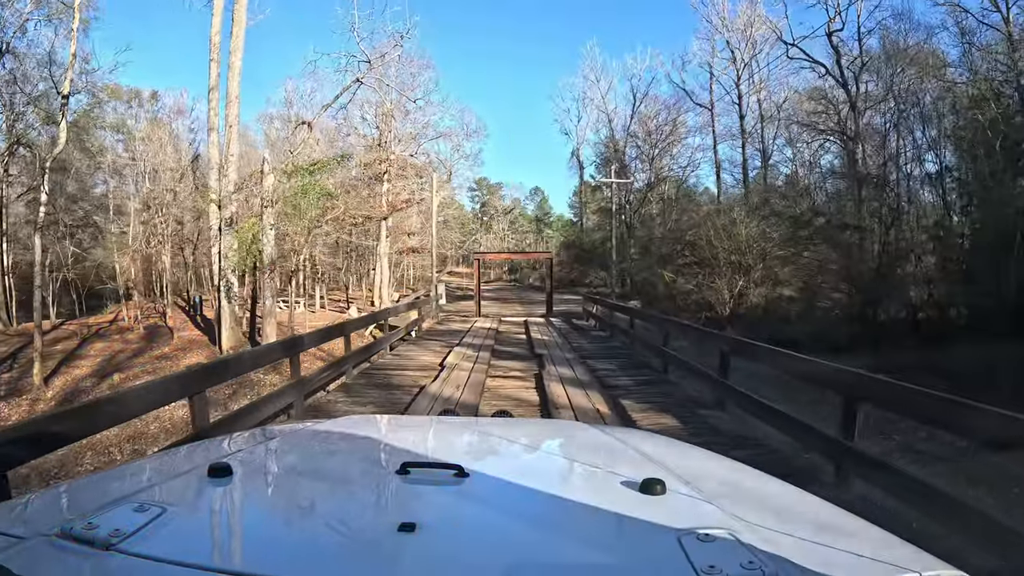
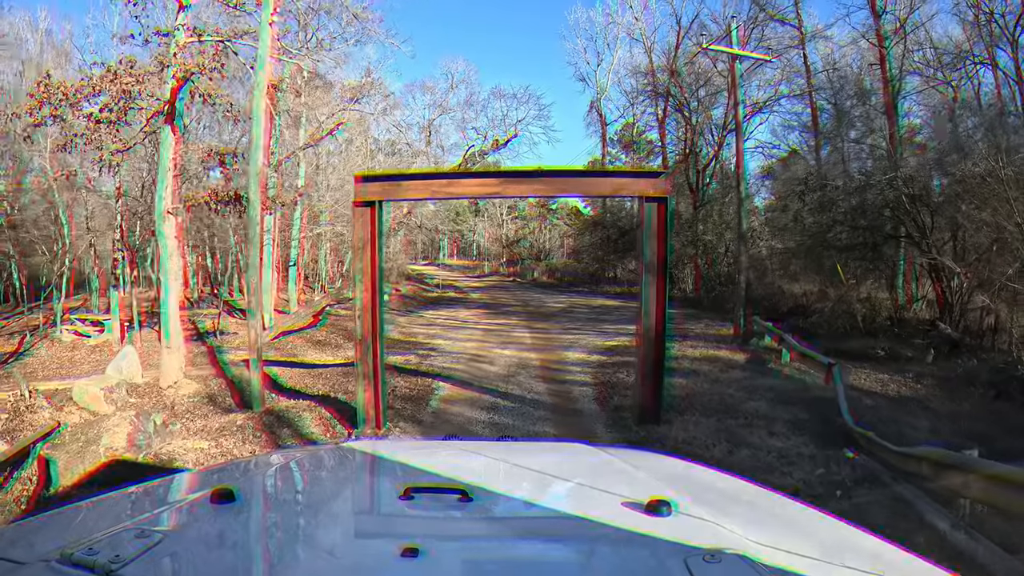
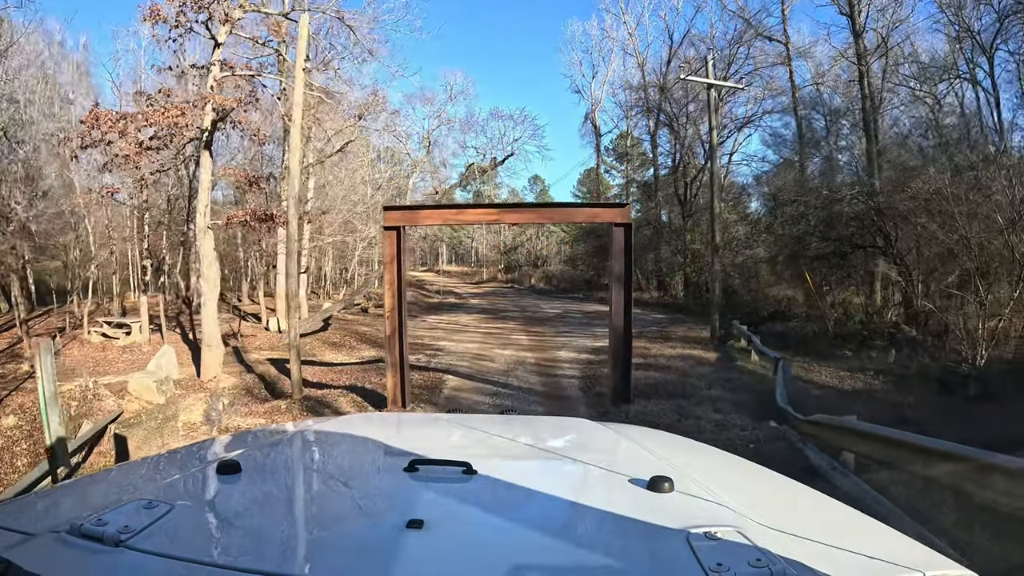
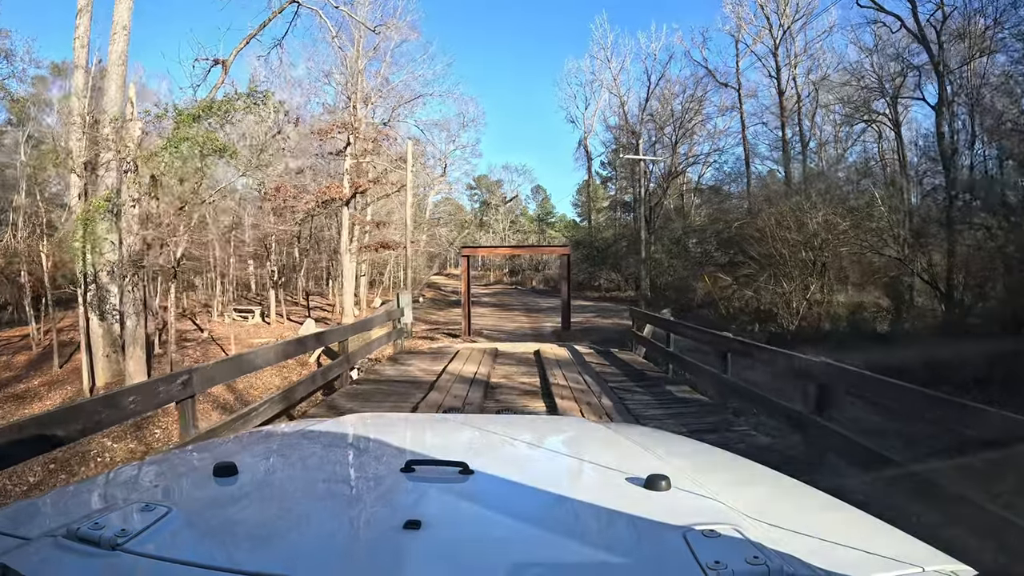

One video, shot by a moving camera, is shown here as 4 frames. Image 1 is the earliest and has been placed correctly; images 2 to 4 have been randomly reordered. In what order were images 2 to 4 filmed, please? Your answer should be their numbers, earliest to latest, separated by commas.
4, 3, 2
